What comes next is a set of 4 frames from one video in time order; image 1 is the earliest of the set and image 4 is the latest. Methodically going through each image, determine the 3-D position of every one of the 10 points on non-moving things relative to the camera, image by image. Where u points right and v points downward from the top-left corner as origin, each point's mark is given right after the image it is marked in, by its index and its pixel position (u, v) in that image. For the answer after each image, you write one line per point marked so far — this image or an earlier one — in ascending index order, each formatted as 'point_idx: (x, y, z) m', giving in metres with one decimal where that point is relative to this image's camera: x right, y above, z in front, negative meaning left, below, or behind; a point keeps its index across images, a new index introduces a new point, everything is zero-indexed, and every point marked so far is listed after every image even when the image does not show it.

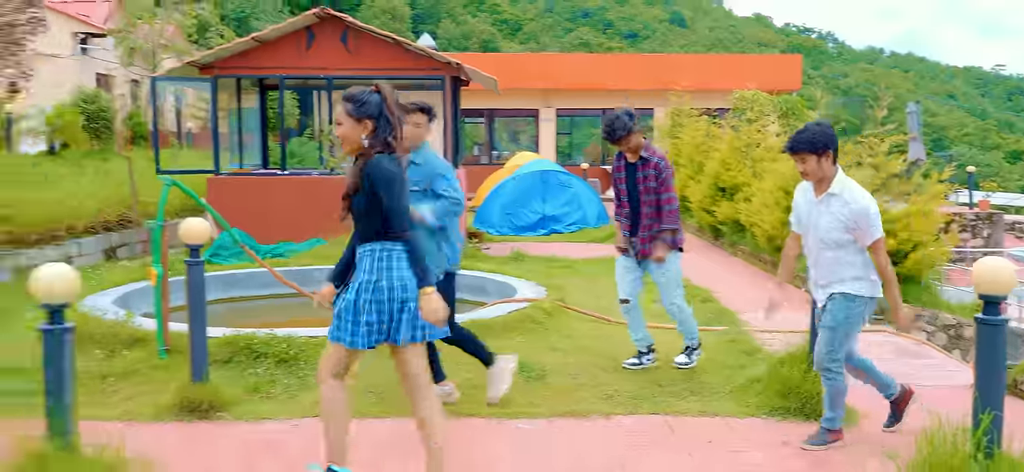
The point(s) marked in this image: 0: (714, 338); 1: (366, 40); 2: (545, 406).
0: (+1.4, -0.7, +6.6) m
1: (-1.8, +2.4, +11.8) m
2: (+0.2, -0.9, +5.1) m
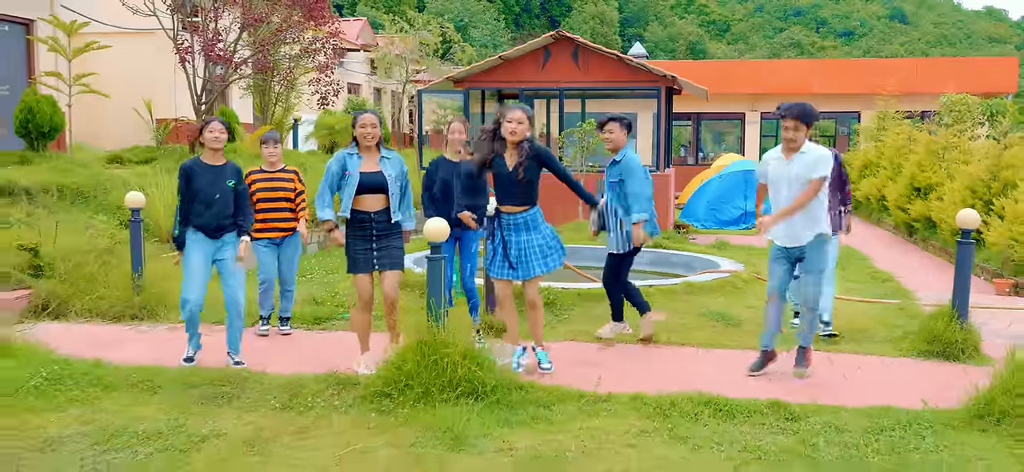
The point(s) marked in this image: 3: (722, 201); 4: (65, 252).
0: (+3.2, -0.6, +8.0) m
1: (+1.2, +2.6, +13.8) m
2: (+1.6, -0.8, +6.8) m
3: (+3.4, +0.6, +15.5) m
4: (-3.7, -0.1, +7.8) m
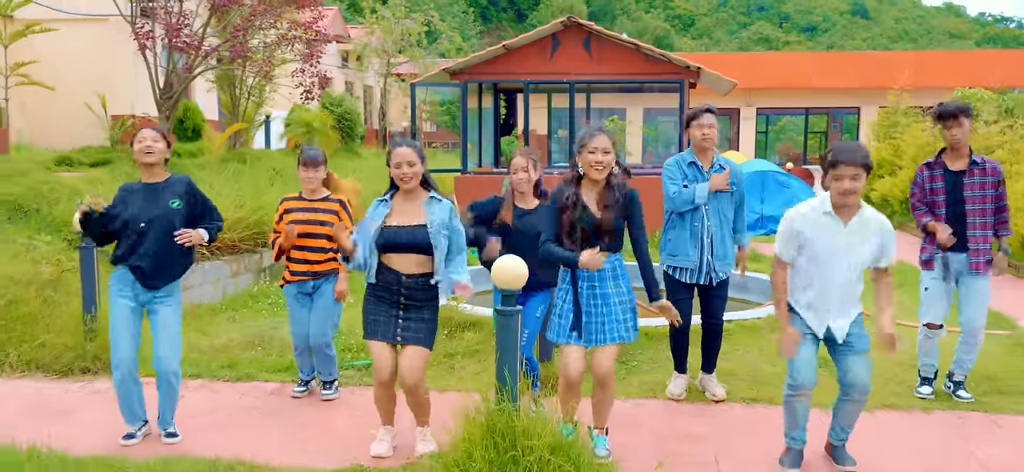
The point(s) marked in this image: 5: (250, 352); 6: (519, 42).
0: (+3.5, -0.7, +6.7) m
1: (+1.2, +2.5, +12.4) m
2: (+2.0, -0.9, +5.4) m
3: (+3.4, +0.5, +14.2) m
4: (-3.4, -0.3, +6.2) m
5: (-1.8, -0.8, +6.4) m
6: (+0.1, +2.5, +12.3) m
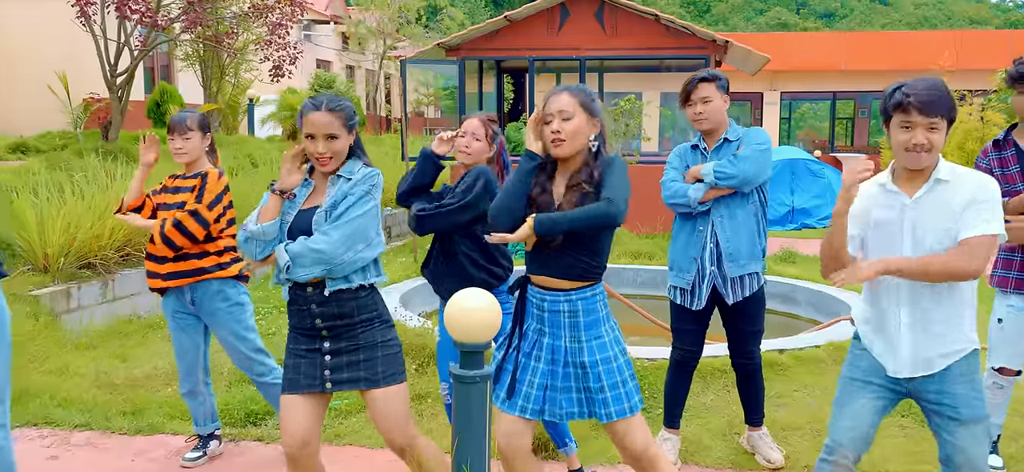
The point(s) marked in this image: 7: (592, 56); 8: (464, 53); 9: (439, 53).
0: (+3.4, -0.8, +5.3) m
1: (+1.3, +2.5, +11.0) m
2: (+1.9, -1.0, +4.0) m
3: (+3.5, +0.5, +12.8) m
4: (-3.5, -0.3, +4.9) m
5: (-1.8, -0.8, +5.0) m
6: (+0.1, +2.6, +10.9) m
7: (+0.9, +2.1, +11.0) m
8: (-0.6, +2.2, +11.3) m
9: (-0.9, +2.2, +11.5) m
